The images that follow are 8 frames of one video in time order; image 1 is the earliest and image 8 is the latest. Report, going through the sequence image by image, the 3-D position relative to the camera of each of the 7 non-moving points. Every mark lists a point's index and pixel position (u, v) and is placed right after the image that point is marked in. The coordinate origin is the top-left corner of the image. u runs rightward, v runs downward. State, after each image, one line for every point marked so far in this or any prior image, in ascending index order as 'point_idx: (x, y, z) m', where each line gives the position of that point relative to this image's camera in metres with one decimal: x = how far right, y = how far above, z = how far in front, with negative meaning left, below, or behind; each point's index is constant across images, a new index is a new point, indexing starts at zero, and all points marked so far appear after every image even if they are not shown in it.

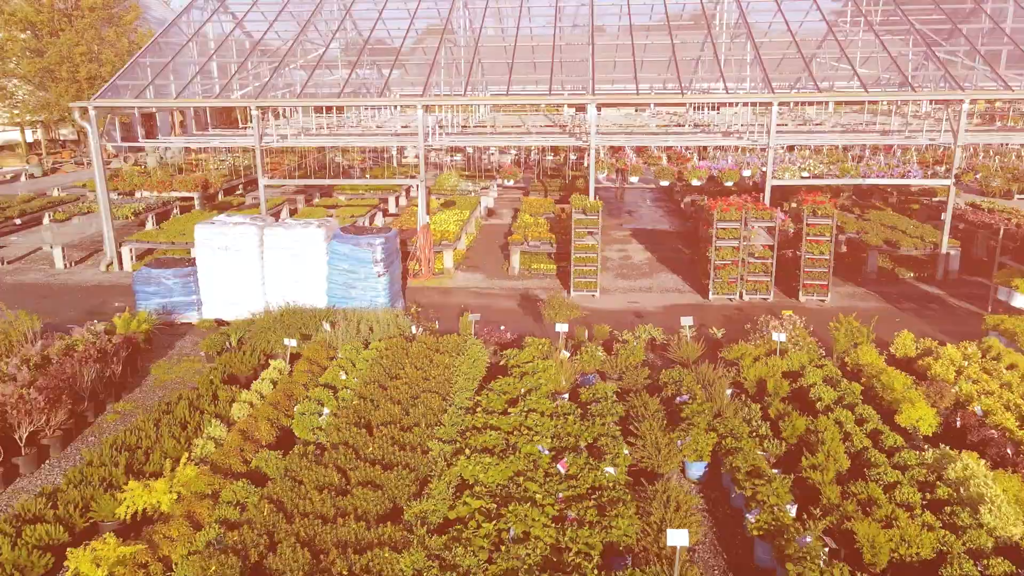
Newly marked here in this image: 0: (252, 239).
0: (-3.2, +0.6, +8.0) m
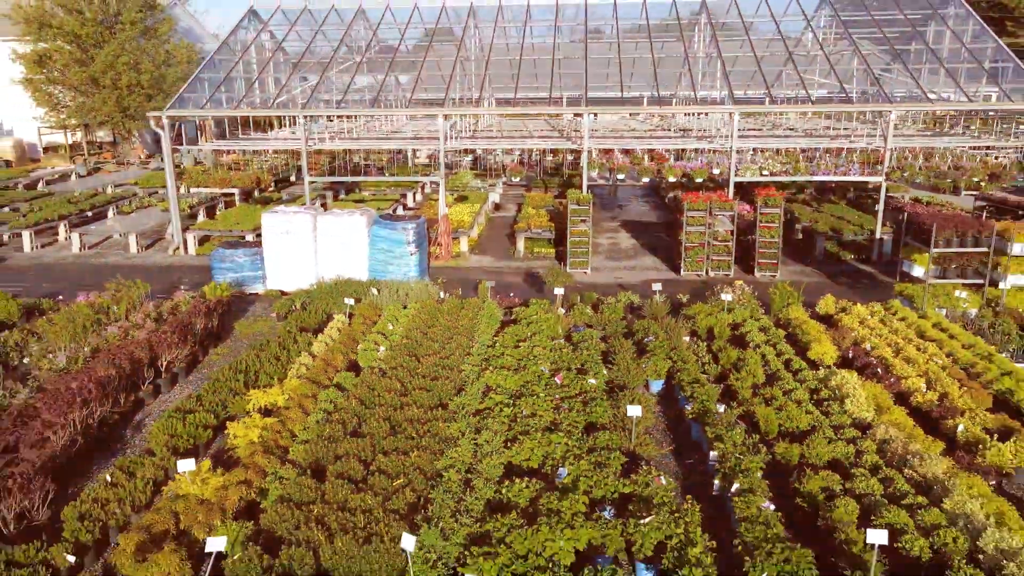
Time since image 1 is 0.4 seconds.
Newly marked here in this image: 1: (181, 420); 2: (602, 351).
0: (-3.1, +0.9, +9.9) m
1: (-3.0, -1.2, +6.0) m
2: (+1.0, -0.7, +7.3) m
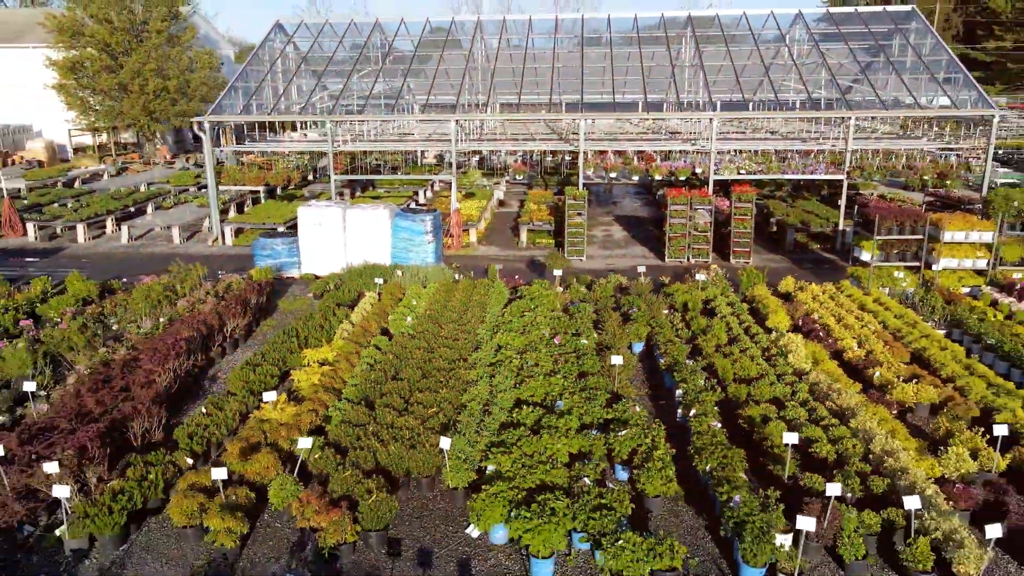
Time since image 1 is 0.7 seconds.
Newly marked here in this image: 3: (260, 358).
0: (-3.0, +1.2, +11.4) m
1: (-2.9, -0.9, +7.4) m
2: (+1.1, -0.4, +8.7) m
3: (-3.0, -0.8, +7.9) m
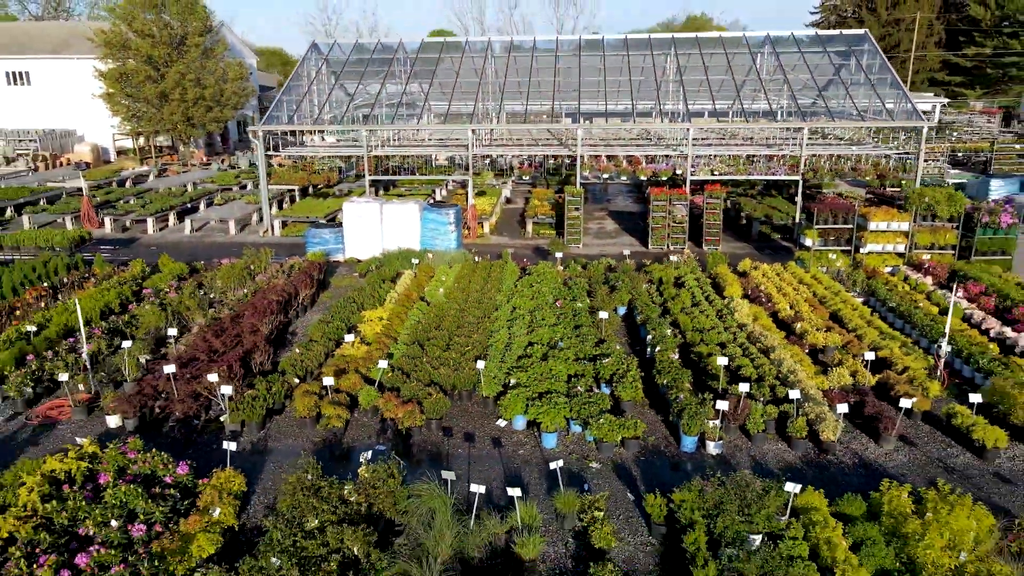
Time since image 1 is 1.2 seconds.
0: (-2.8, +1.6, +13.7) m
1: (-2.7, -0.5, +9.8) m
2: (+1.3, 0.0, +11.1) m
3: (-2.8, -0.4, +10.3) m
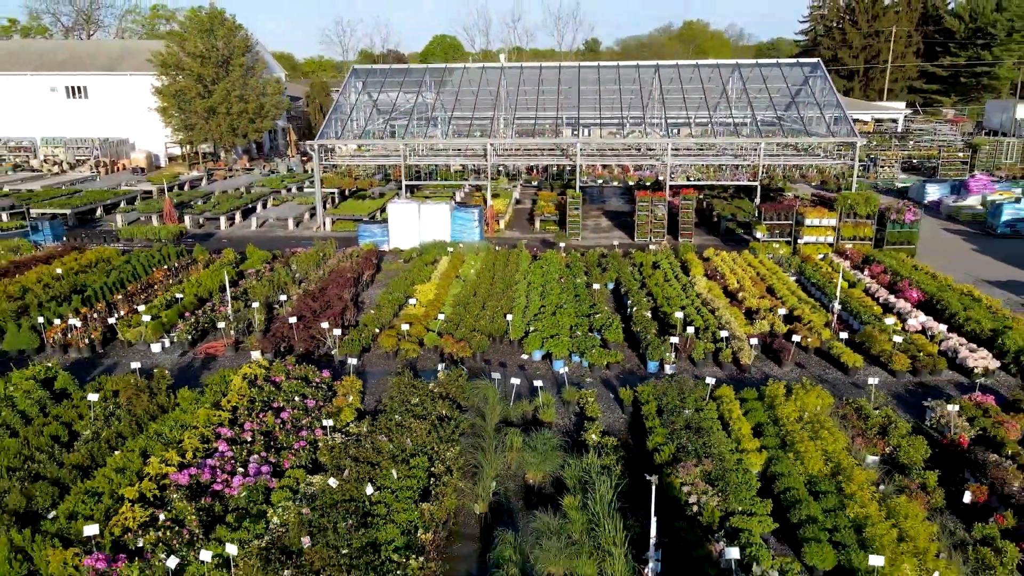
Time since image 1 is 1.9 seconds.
0: (-2.5, +2.0, +17.1) m
1: (-2.4, -0.1, +13.2) m
2: (+1.6, +0.4, +14.5) m
3: (-2.5, 0.0, +13.7) m
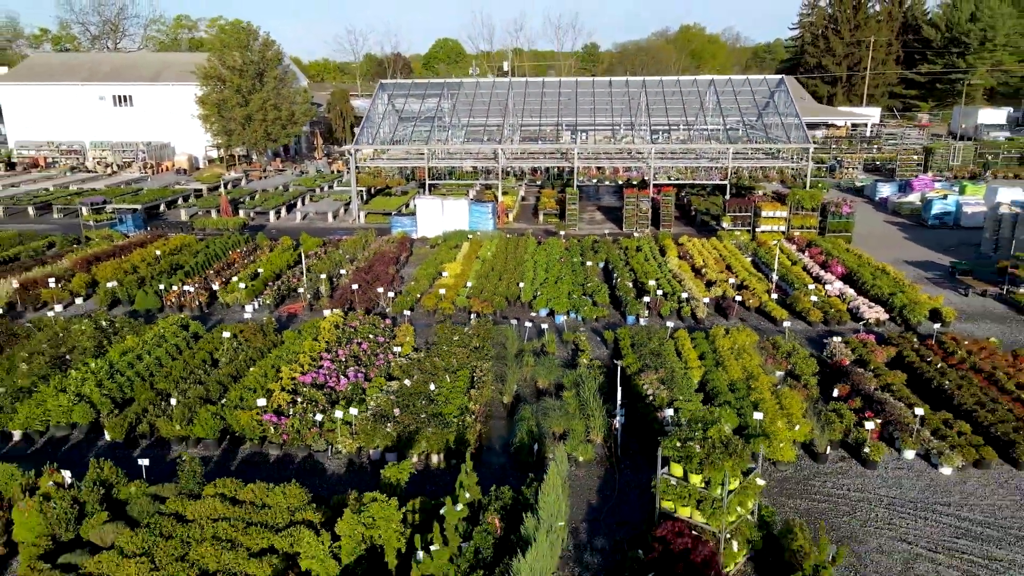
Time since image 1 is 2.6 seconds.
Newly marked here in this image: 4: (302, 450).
0: (-2.2, +2.6, +20.4) m
1: (-2.2, +0.4, +16.5) m
2: (+1.8, +0.9, +17.8) m
3: (-2.2, +0.5, +17.0) m
4: (-2.8, -2.1, +8.8) m
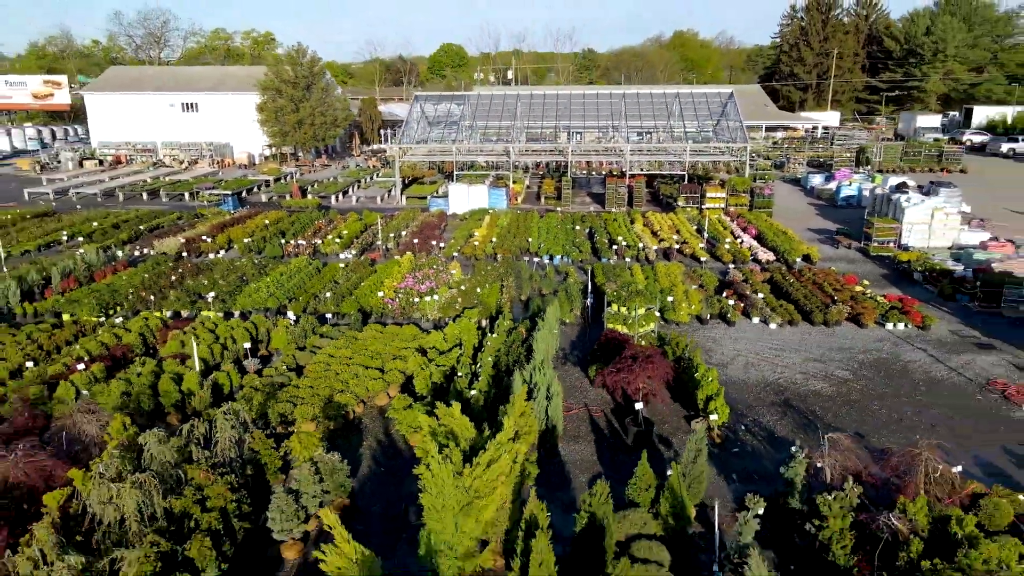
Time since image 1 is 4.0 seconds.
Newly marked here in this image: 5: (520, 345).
0: (-1.9, +4.0, +26.9) m
1: (-1.8, +1.9, +23.0) m
2: (+2.2, +2.3, +24.3) m
3: (-1.9, +2.0, +23.5) m
4: (-2.4, -0.7, +15.3) m
5: (+0.2, -1.0, +12.1) m
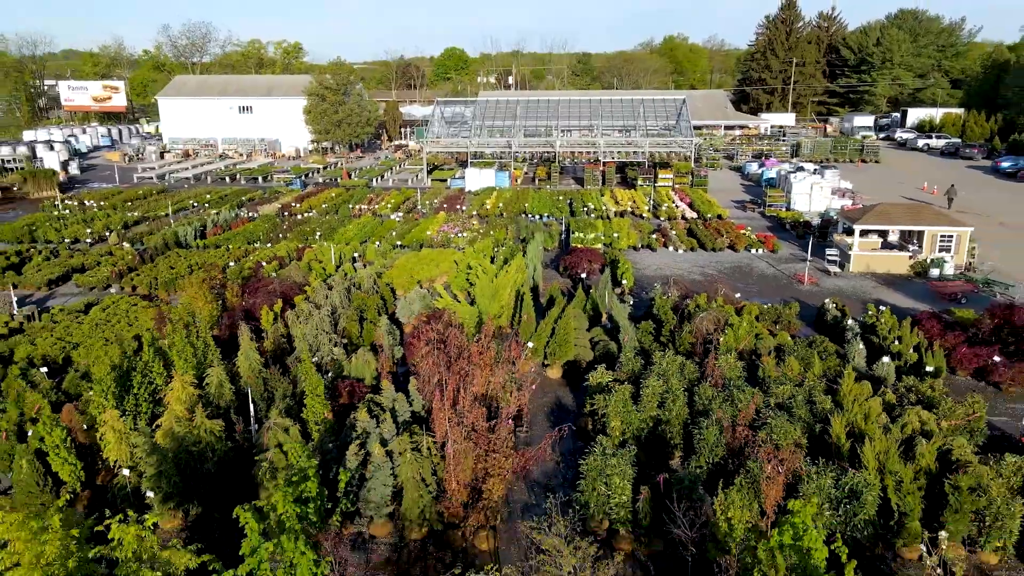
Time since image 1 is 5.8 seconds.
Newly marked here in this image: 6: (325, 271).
0: (-1.8, +6.1, +35.4) m
1: (-1.7, +4.0, +31.5) m
2: (+2.2, +4.5, +32.8) m
3: (-1.8, +4.1, +31.9) m
4: (-2.4, +1.4, +23.8) m
5: (+0.2, +1.1, +20.6) m
6: (-5.4, +0.5, +19.2) m
